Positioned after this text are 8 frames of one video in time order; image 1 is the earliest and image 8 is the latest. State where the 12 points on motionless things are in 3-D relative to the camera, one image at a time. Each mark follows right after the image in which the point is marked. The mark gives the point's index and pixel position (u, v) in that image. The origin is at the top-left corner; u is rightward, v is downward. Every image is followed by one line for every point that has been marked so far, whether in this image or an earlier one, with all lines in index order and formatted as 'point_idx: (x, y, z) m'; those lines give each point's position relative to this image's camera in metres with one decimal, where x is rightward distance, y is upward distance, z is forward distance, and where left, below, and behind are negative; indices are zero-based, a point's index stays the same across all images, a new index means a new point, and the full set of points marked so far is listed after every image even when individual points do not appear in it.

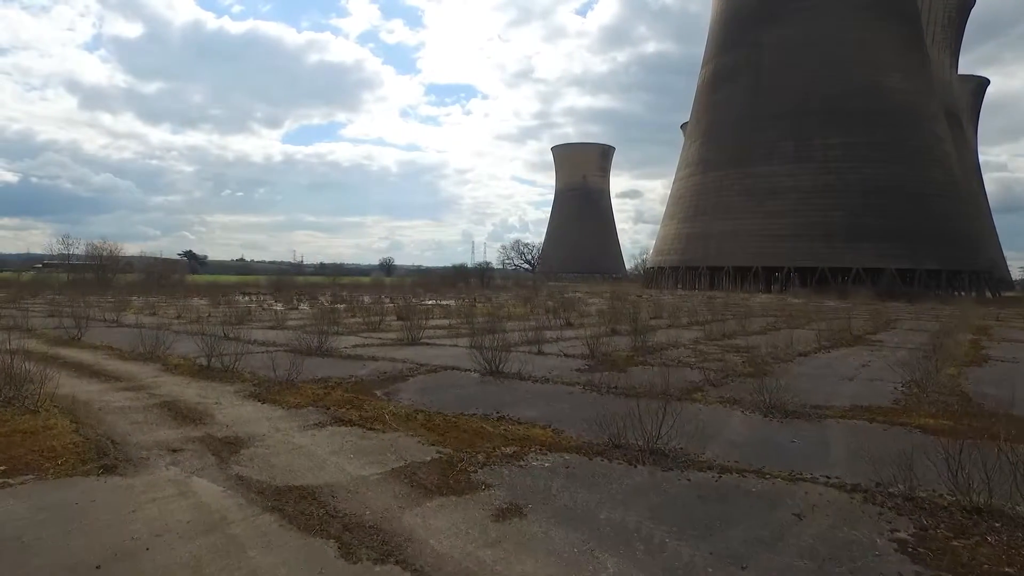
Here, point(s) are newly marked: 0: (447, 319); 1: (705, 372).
0: (-1.0, -0.5, +10.4) m
1: (+1.4, -0.6, +4.7) m
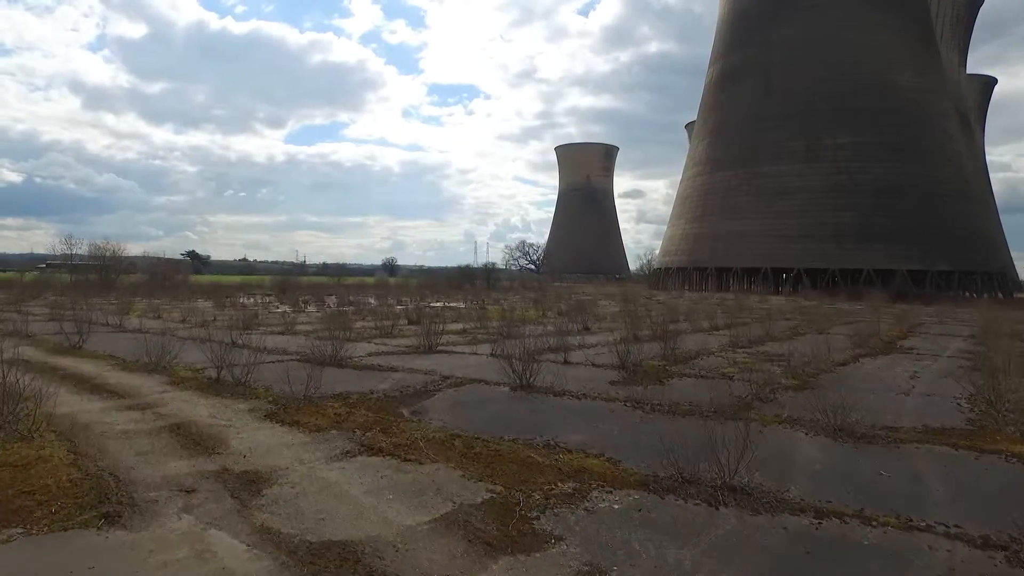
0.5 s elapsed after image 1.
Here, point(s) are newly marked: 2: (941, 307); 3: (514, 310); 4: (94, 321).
0: (-0.8, -0.6, +10.1) m
1: (+1.6, -0.7, +4.4) m
2: (+11.3, -0.5, +17.3) m
3: (0.0, -0.5, +13.8) m
4: (-5.8, -0.4, +9.0) m
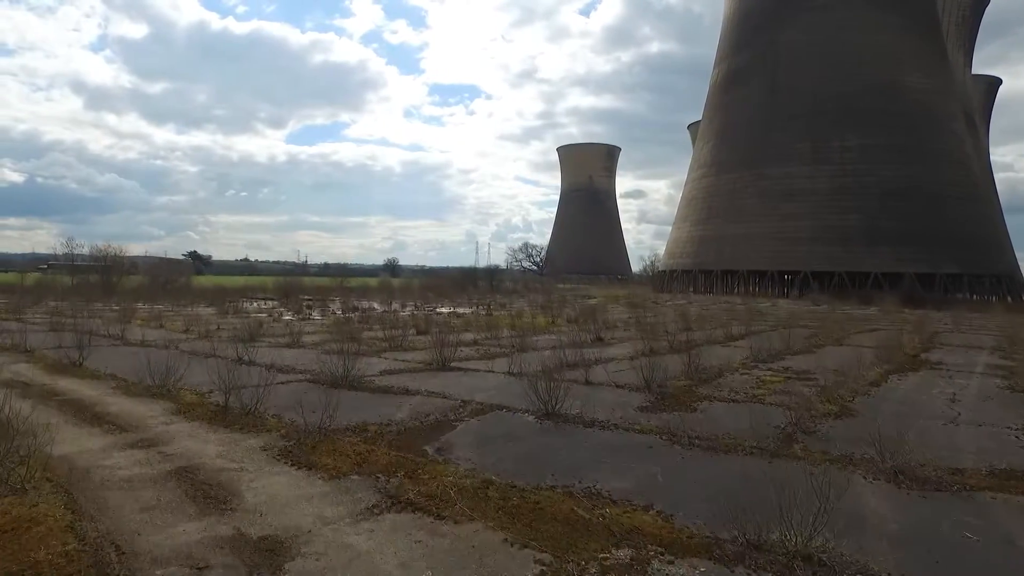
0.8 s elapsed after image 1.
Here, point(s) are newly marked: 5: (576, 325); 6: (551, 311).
0: (-0.6, -0.7, +9.9) m
1: (+1.8, -0.8, +4.2) m
2: (+11.5, -0.6, +17.1) m
3: (+0.2, -0.7, +13.6) m
4: (-5.6, -0.6, +8.8) m
5: (+1.1, -0.8, +11.6) m
6: (+0.9, -0.6, +15.7) m
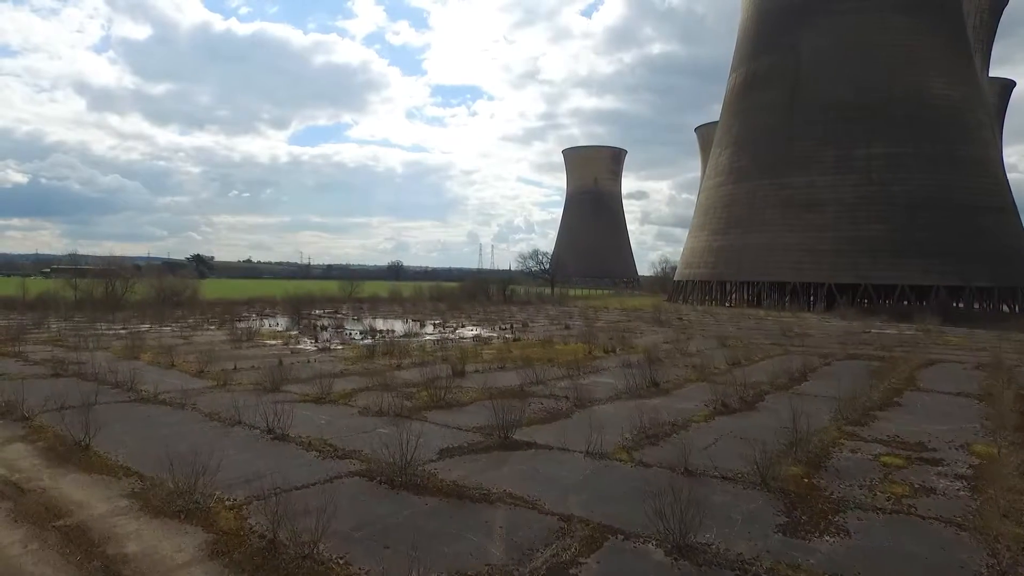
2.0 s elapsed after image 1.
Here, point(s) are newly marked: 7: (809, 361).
0: (0.0, -1.2, +9.0) m
1: (+2.3, -1.3, +3.3) m
2: (+12.1, -1.1, +16.2) m
3: (+0.8, -1.2, +12.7) m
4: (-5.0, -1.1, +8.0) m
5: (+1.7, -1.2, +10.7) m
6: (+1.5, -1.1, +14.9) m
7: (+5.1, -1.3, +11.2) m
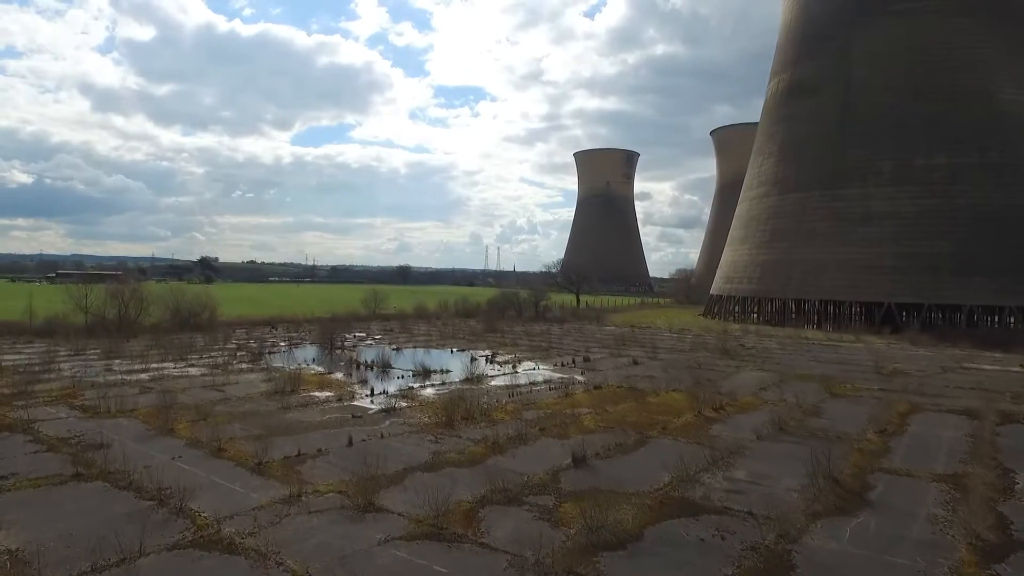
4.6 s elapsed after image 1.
0: (+1.4, -1.9, +7.2) m
1: (+3.8, -2.0, +1.5) m
2: (+13.6, -1.9, +14.3) m
3: (+2.3, -1.9, +10.9) m
4: (-3.6, -1.8, +6.2) m
5: (+3.2, -2.0, +8.9) m
6: (+3.0, -1.8, +13.1) m
7: (+6.5, -2.0, +9.4) m
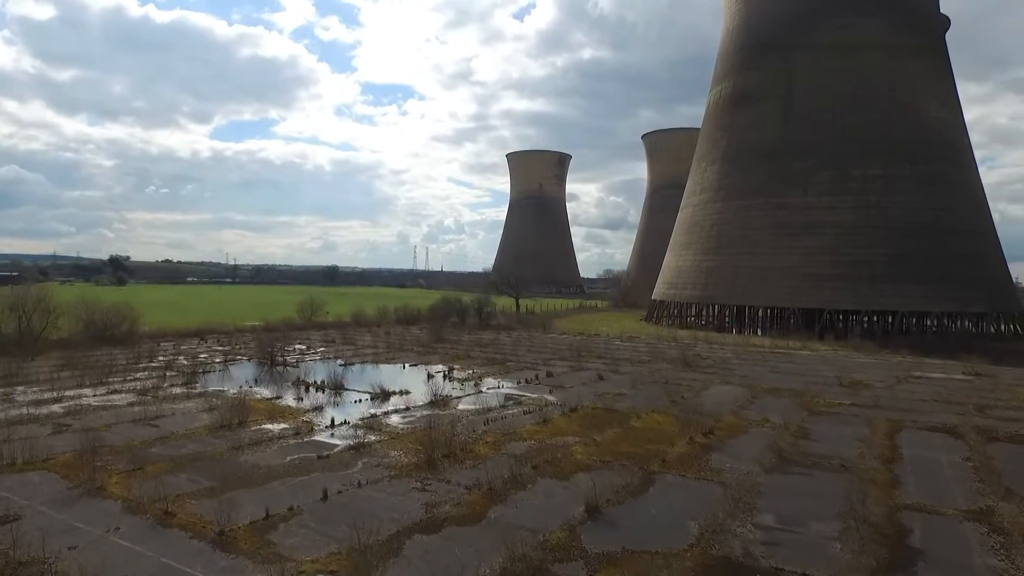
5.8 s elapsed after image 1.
0: (+1.4, -2.2, +6.5) m
1: (+4.4, -2.2, +1.1) m
2: (+12.8, -2.2, +14.9) m
3: (+1.9, -2.1, +10.3) m
4: (-3.4, -2.0, +5.0) m
5: (+3.0, -2.2, +8.4) m
6: (+2.4, -2.1, +12.5) m
7: (+6.3, -2.3, +9.2) m
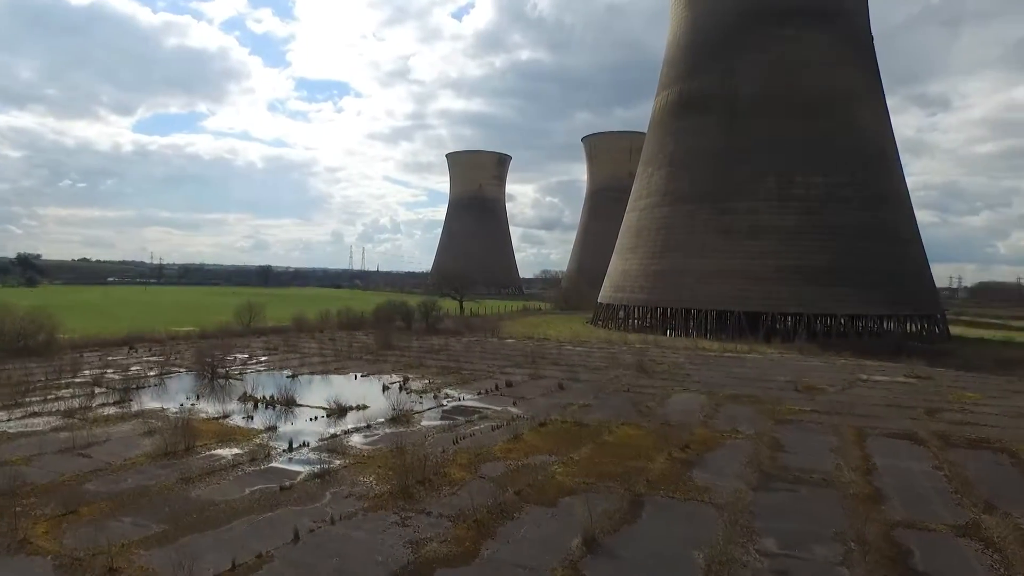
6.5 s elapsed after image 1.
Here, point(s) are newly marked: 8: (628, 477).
0: (+1.3, -2.3, +6.2) m
1: (+4.8, -2.4, +1.0) m
2: (+11.9, -2.3, +15.6) m
3: (+1.5, -2.3, +10.0) m
4: (-3.3, -2.2, +4.2) m
5: (+2.8, -2.4, +8.2) m
6: (+1.7, -2.2, +12.2) m
7: (+5.9, -2.4, +9.3) m
8: (+1.4, -2.3, +8.0) m
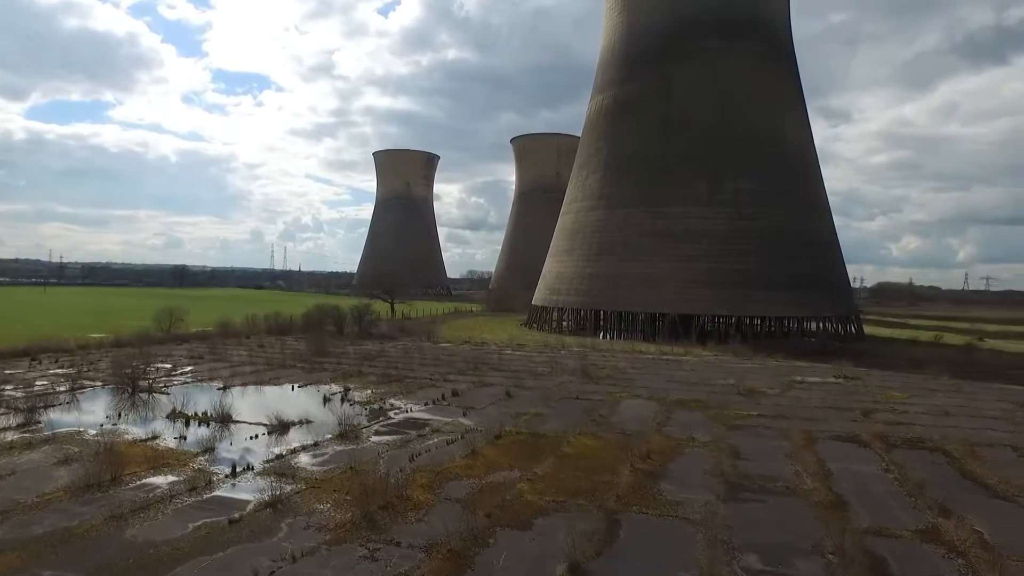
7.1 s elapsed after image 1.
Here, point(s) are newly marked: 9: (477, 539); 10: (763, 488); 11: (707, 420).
0: (+1.2, -2.4, +5.9) m
1: (+5.1, -2.5, +1.2) m
2: (+10.6, -2.4, +16.5) m
3: (+0.8, -2.4, +9.7) m
4: (-3.3, -2.3, +3.5) m
5: (+2.3, -2.5, +8.1) m
6: (+0.9, -2.4, +12.0) m
7: (+5.4, -2.5, +9.5) m
8: (+1.0, -2.4, +7.8) m
9: (-0.4, -2.4, +6.2) m
10: (+3.1, -2.5, +8.3) m
11: (+3.8, -2.5, +12.5) m
